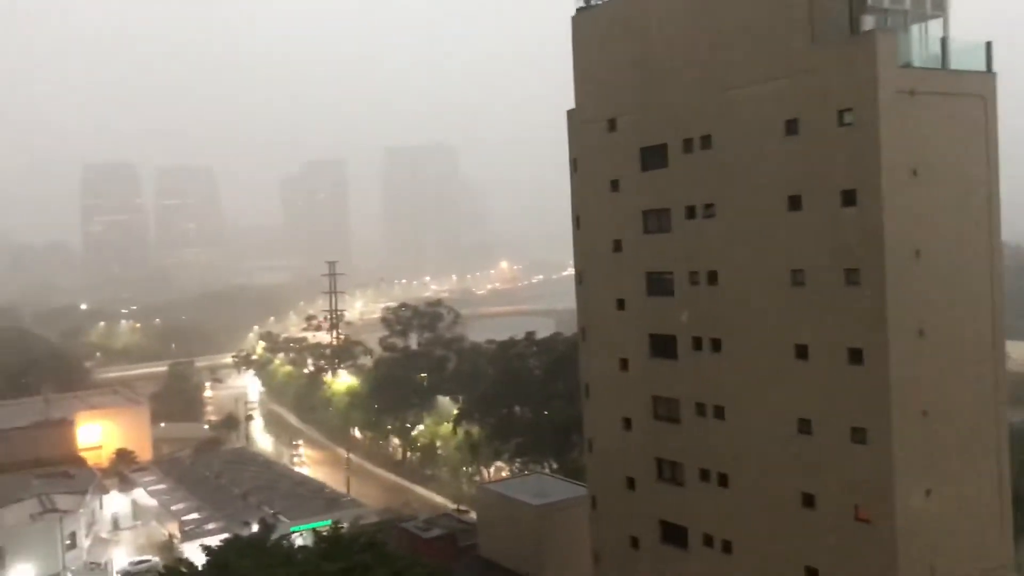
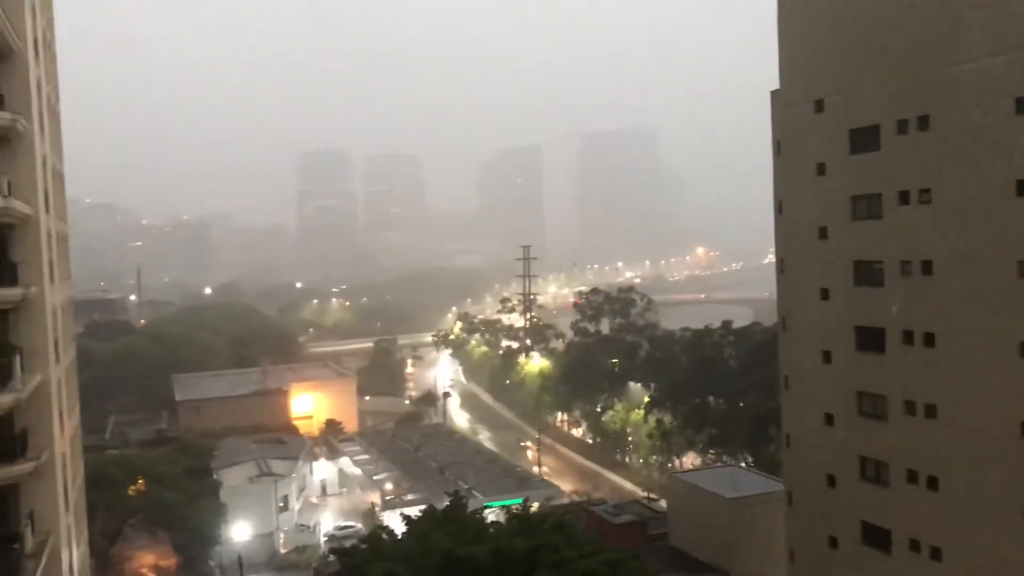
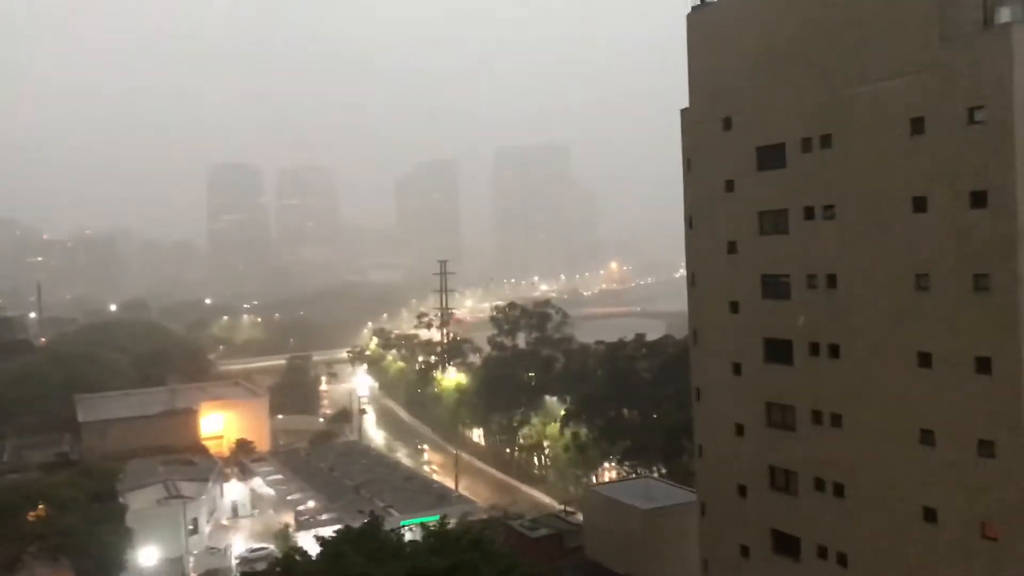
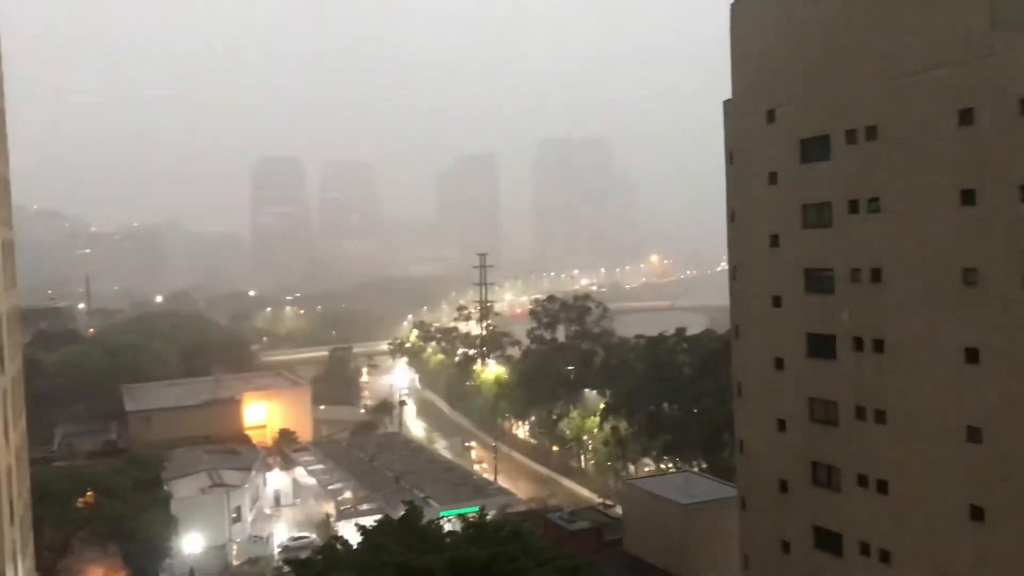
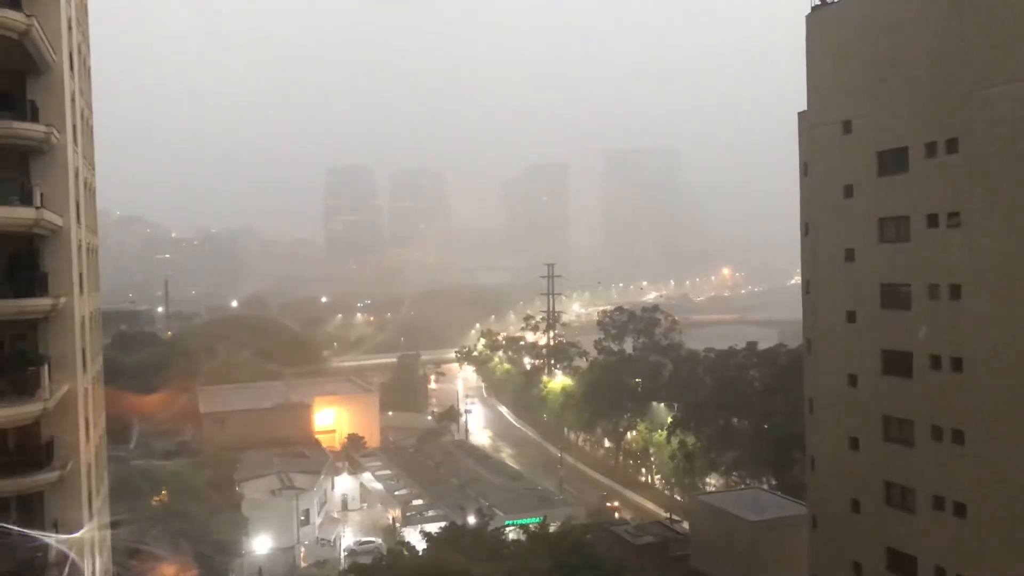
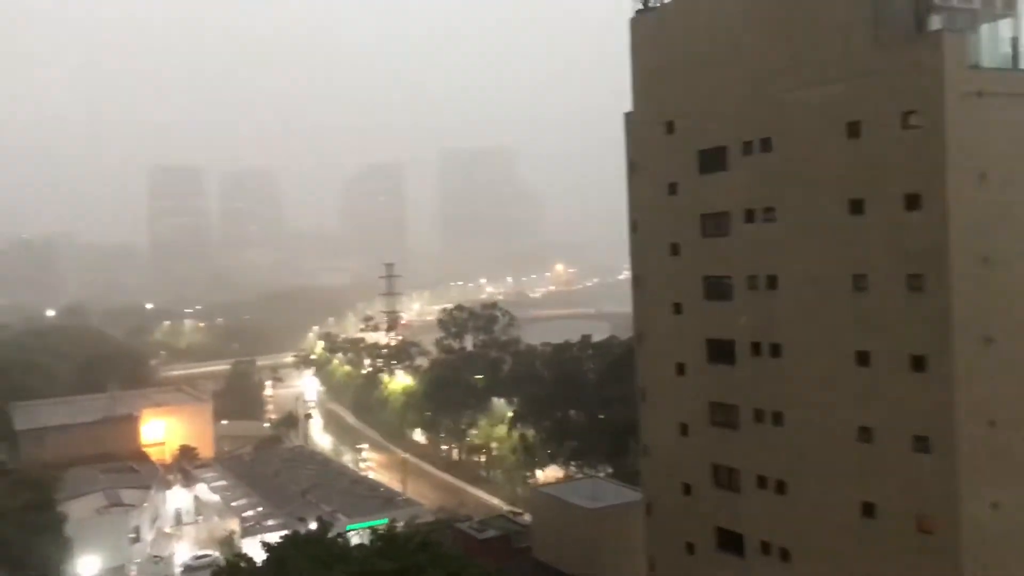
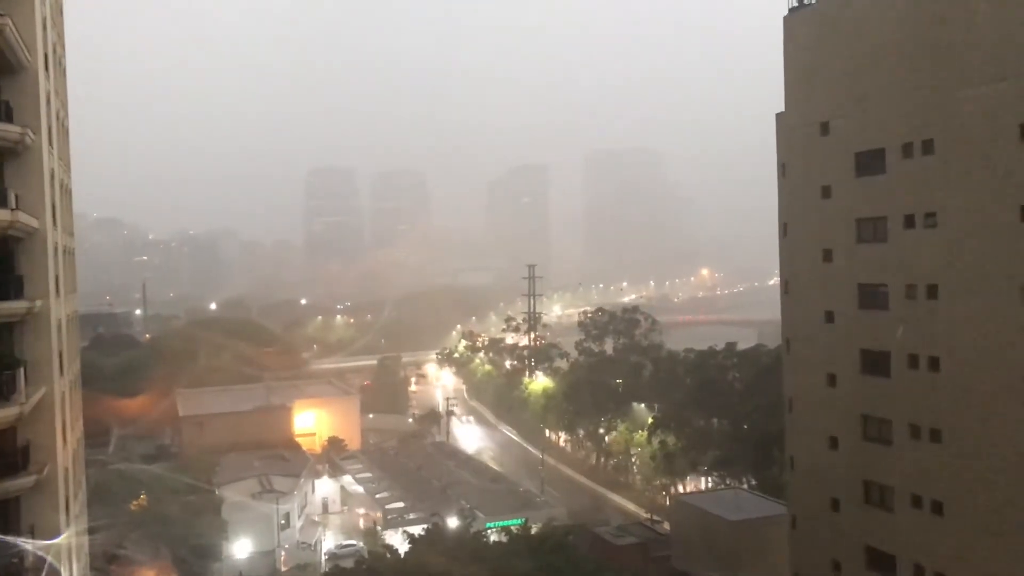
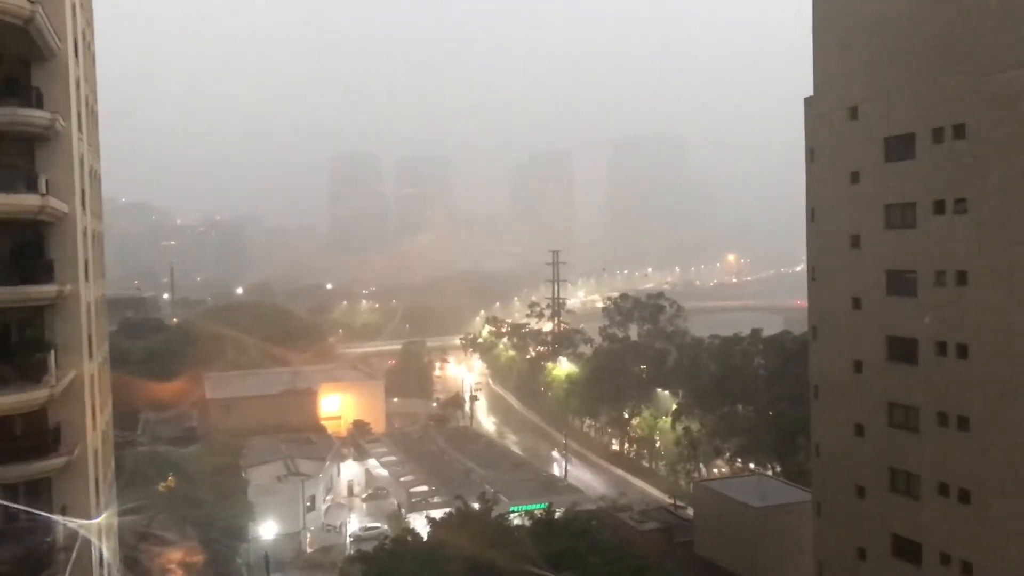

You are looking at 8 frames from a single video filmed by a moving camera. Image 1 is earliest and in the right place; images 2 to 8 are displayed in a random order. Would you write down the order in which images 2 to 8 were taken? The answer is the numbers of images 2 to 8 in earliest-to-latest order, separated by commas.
6, 3, 4, 2, 5, 7, 8
